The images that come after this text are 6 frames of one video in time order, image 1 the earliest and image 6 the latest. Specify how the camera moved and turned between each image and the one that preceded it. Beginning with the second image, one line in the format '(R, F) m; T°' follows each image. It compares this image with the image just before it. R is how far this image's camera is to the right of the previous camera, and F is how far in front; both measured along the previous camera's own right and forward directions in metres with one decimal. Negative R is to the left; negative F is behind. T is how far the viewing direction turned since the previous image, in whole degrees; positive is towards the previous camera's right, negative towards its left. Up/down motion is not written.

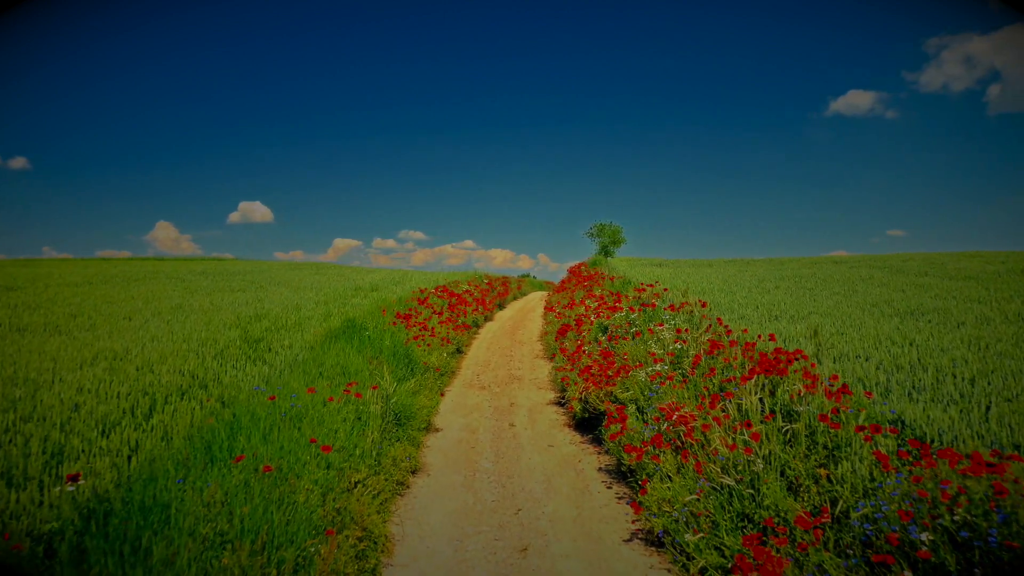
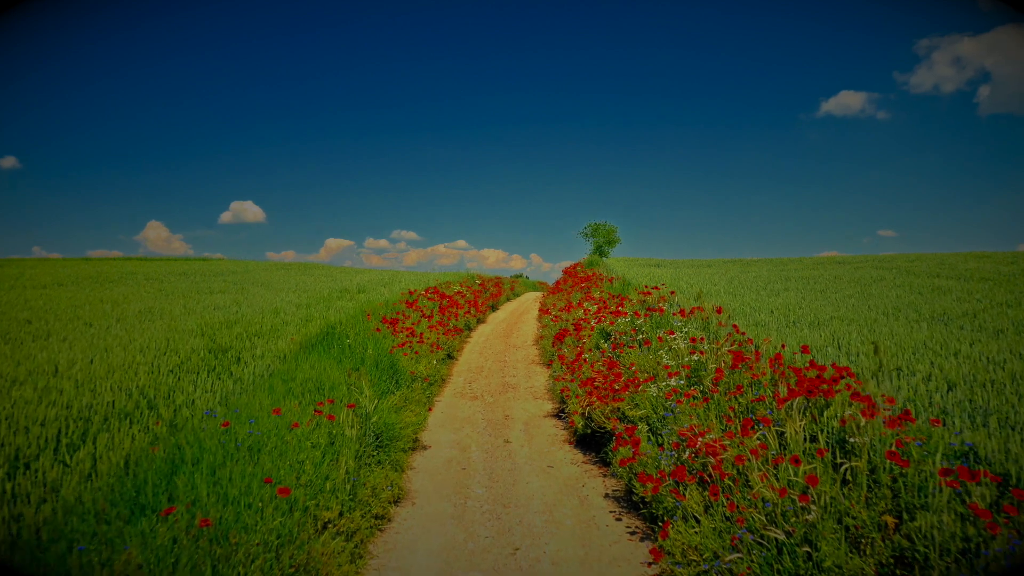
(0.0, +0.7) m; +1°
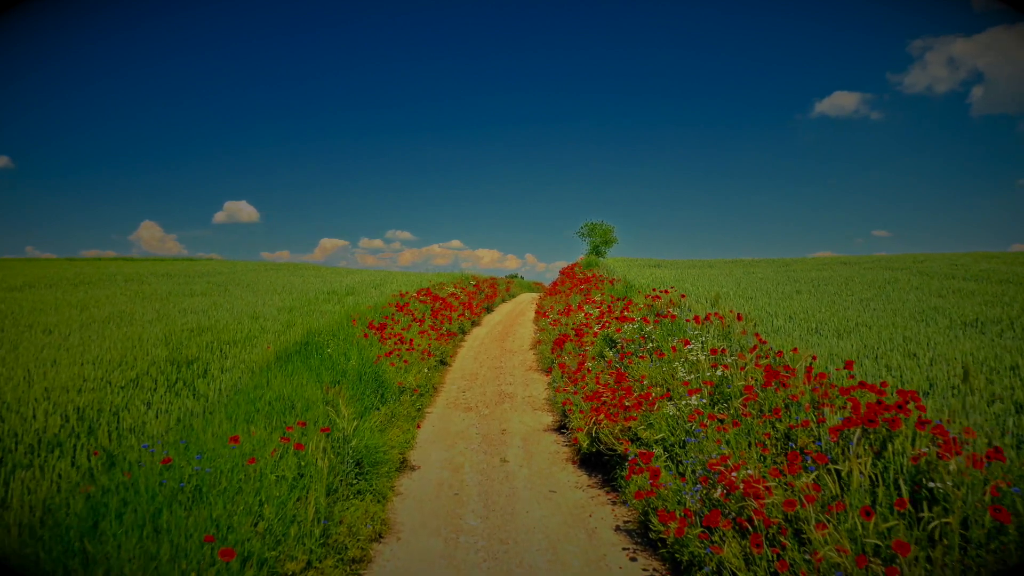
(0.0, +0.7) m; +1°
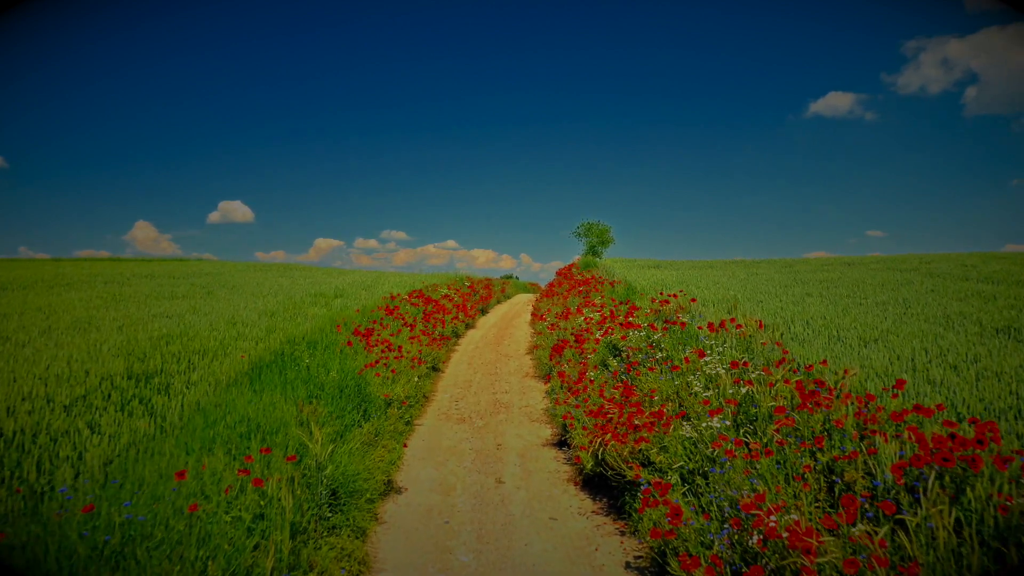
(0.0, +0.6) m; +1°
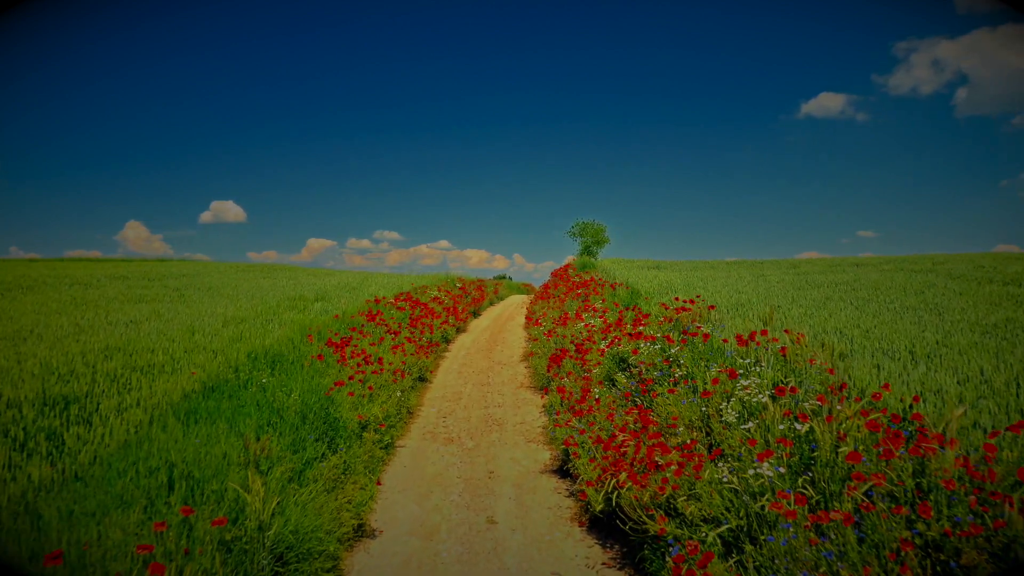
(0.0, +0.9) m; +1°
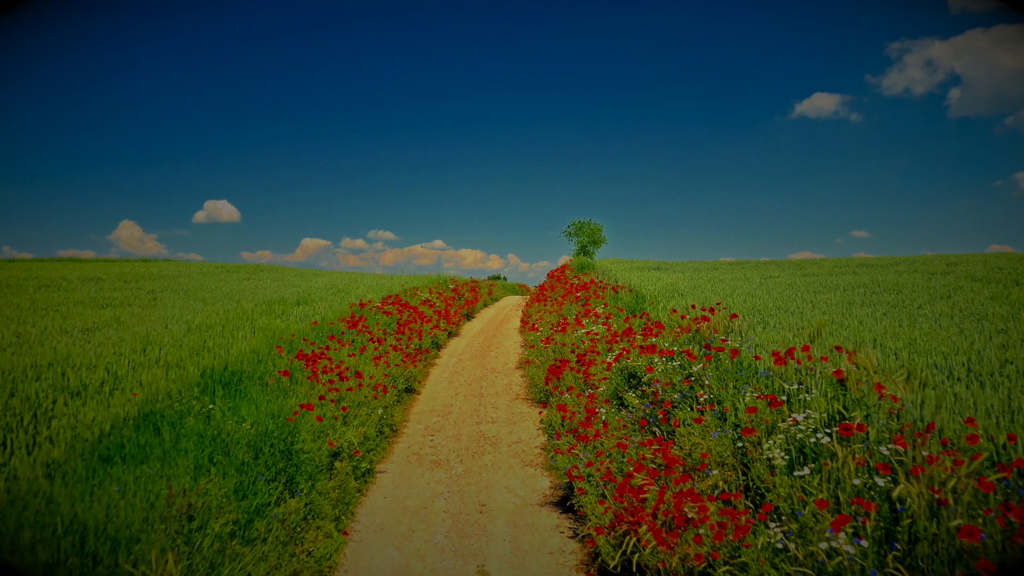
(0.0, +0.8) m; +1°
